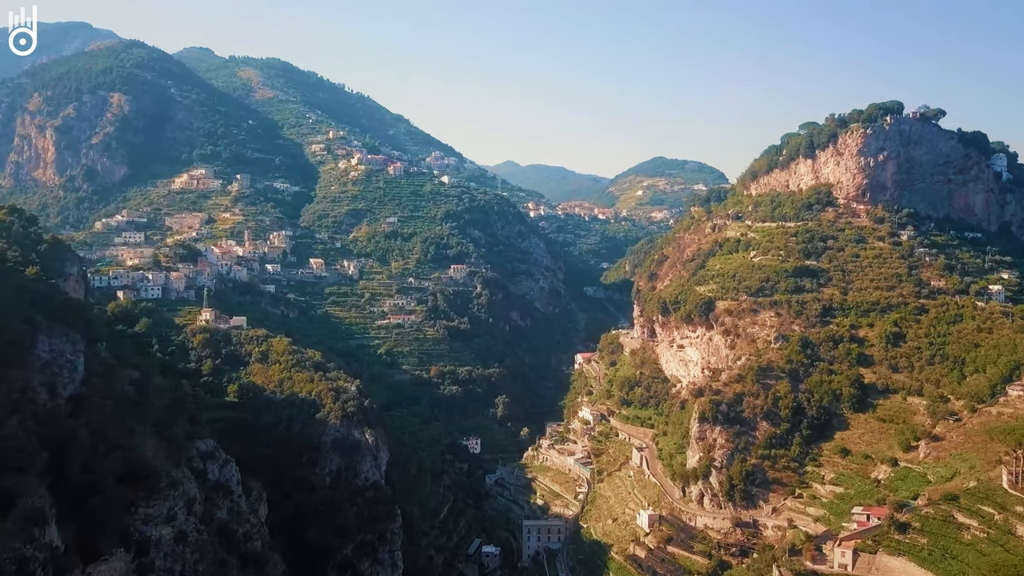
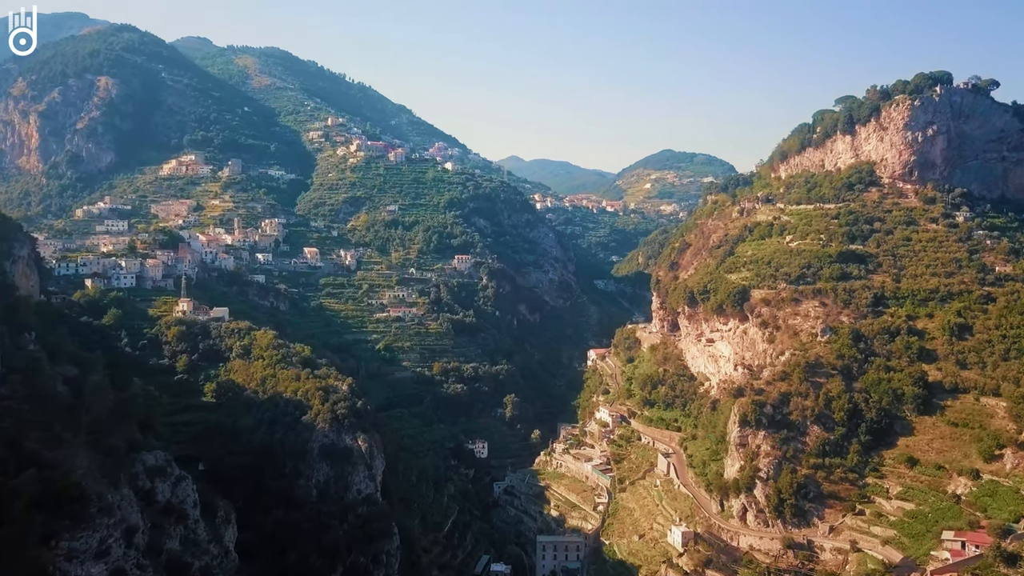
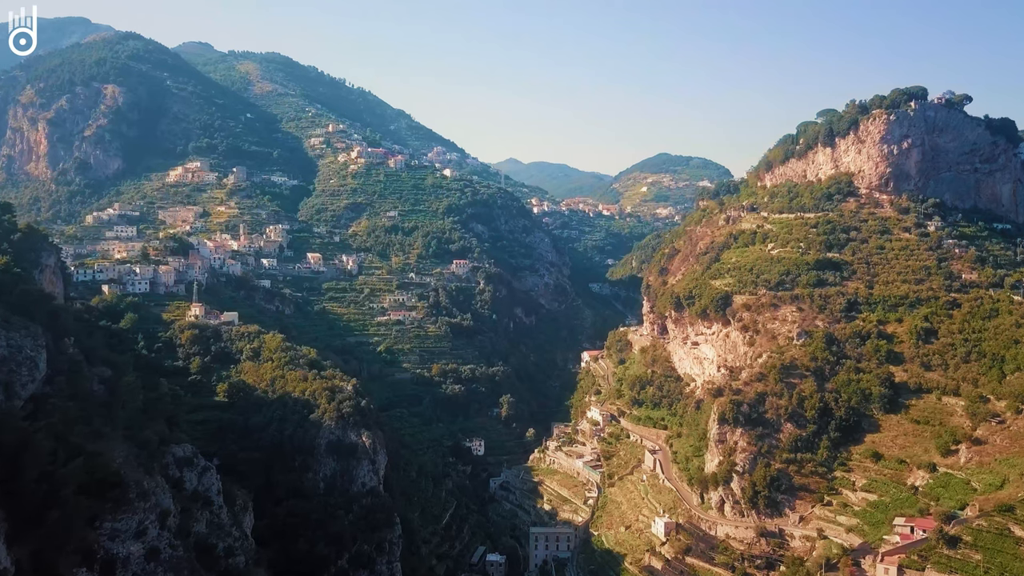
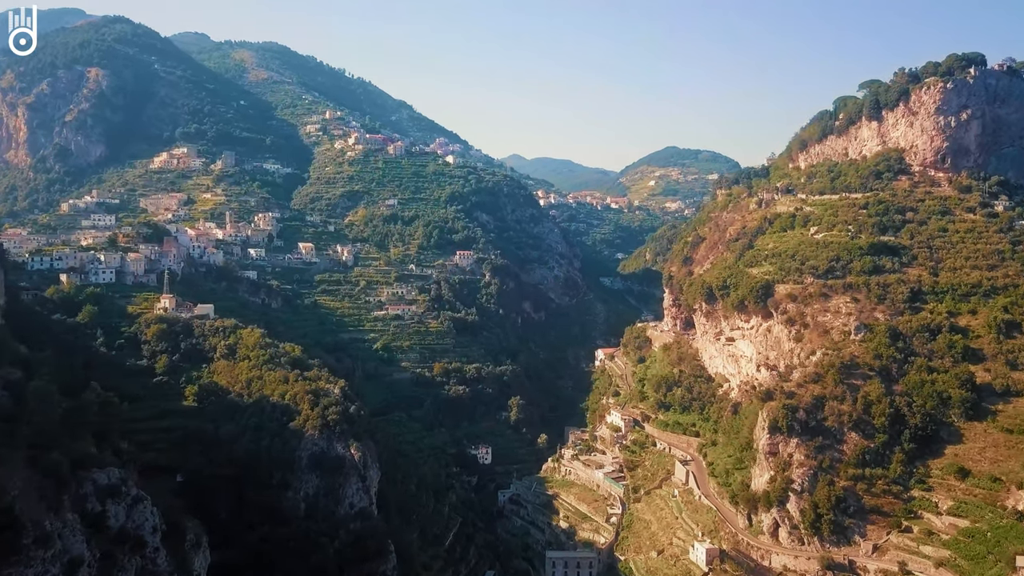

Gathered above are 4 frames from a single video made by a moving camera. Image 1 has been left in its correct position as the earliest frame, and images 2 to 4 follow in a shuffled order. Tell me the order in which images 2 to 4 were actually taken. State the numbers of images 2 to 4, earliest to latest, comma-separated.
3, 2, 4
